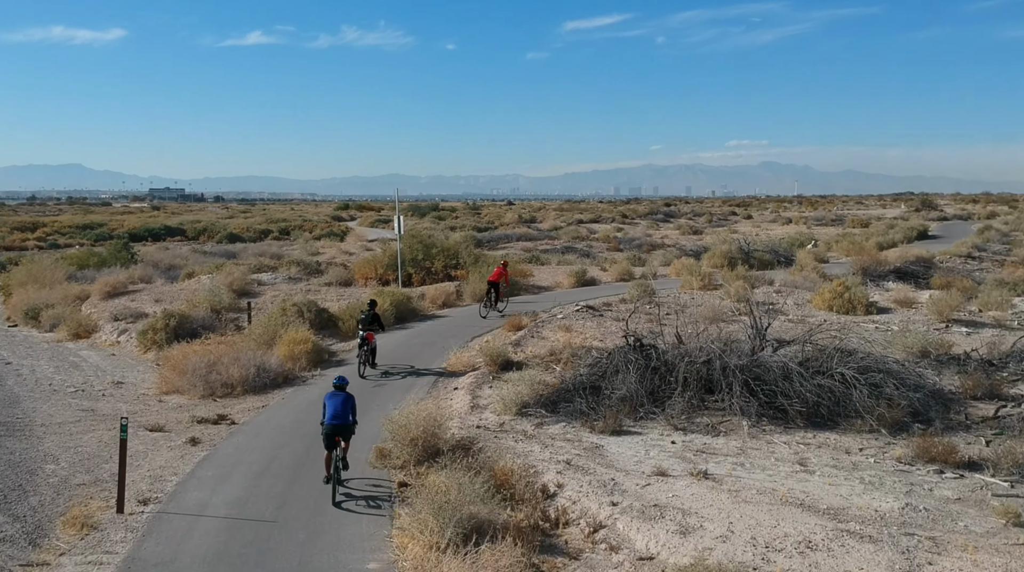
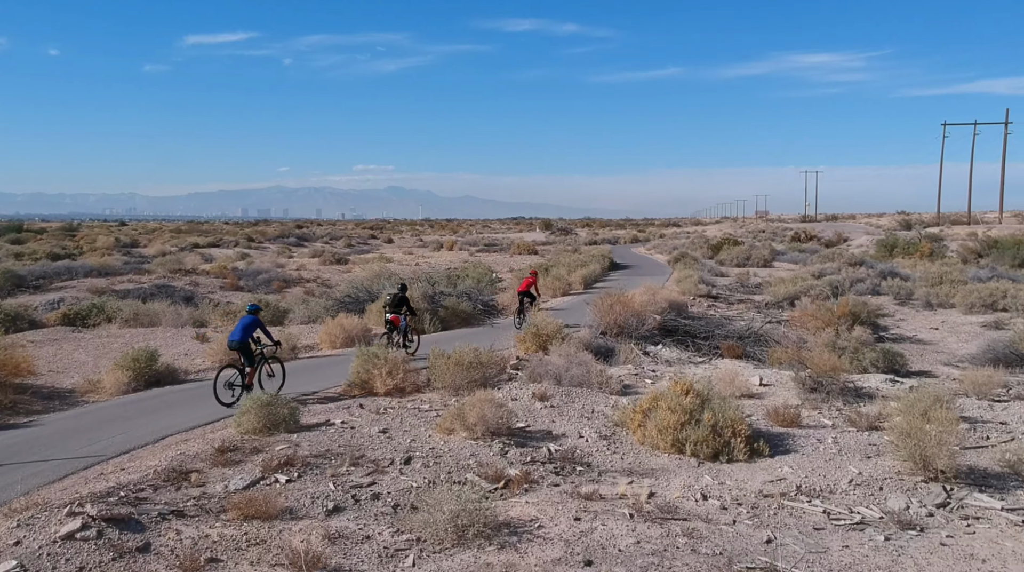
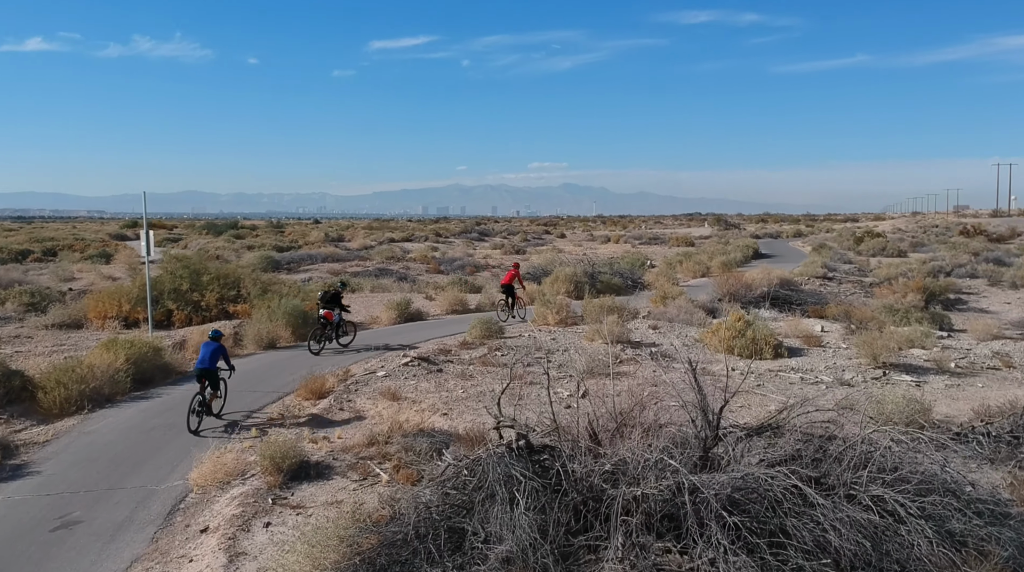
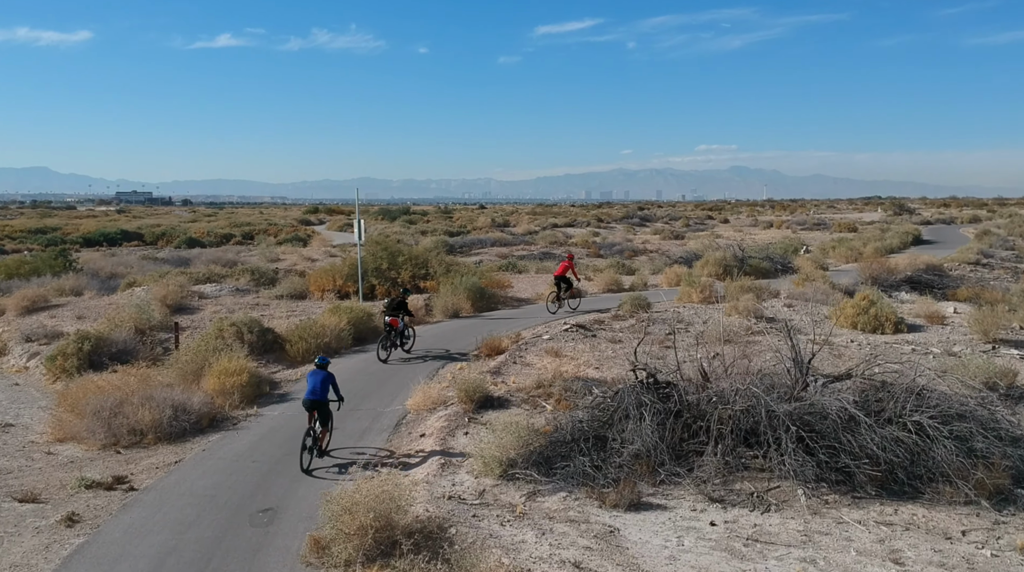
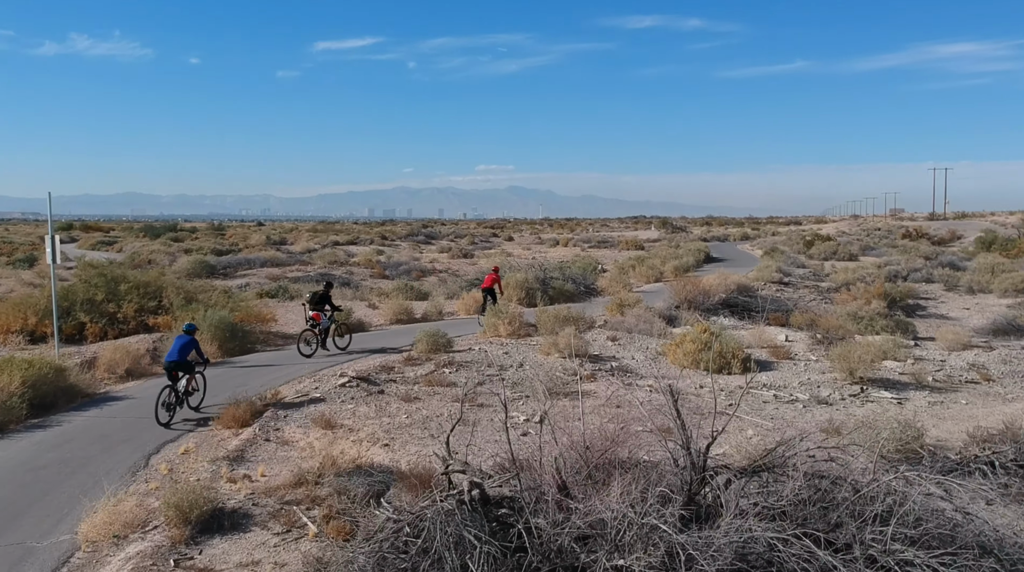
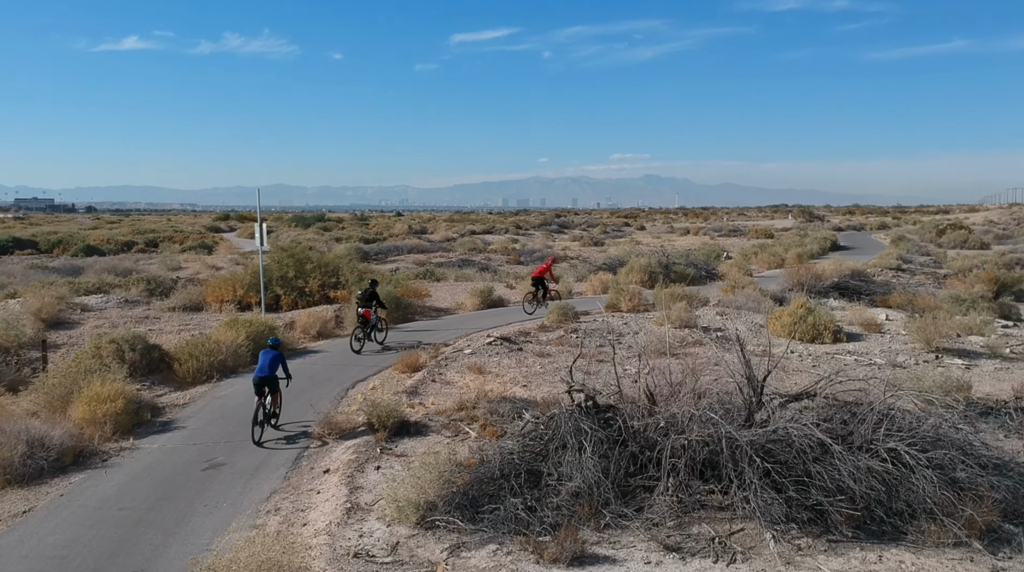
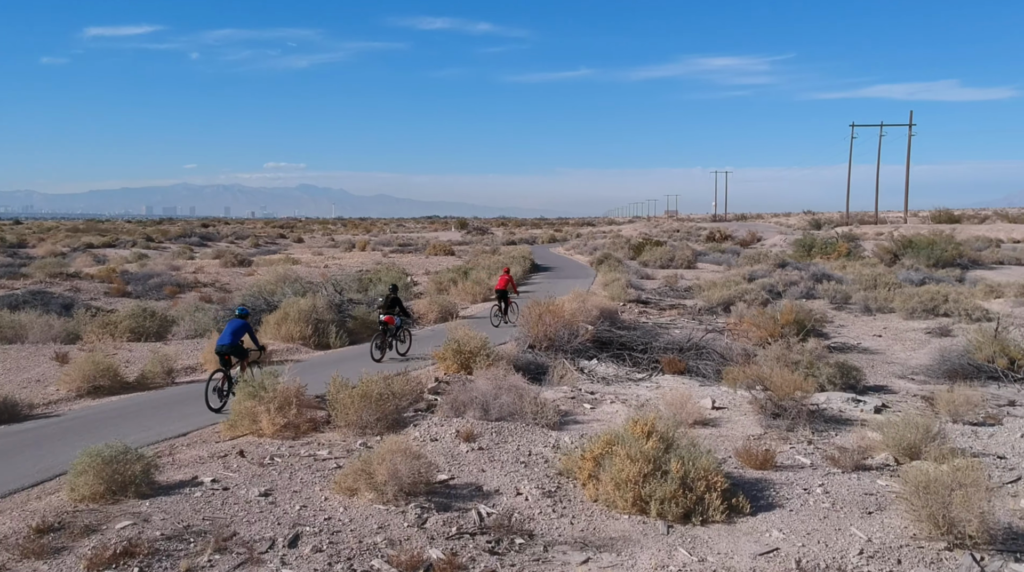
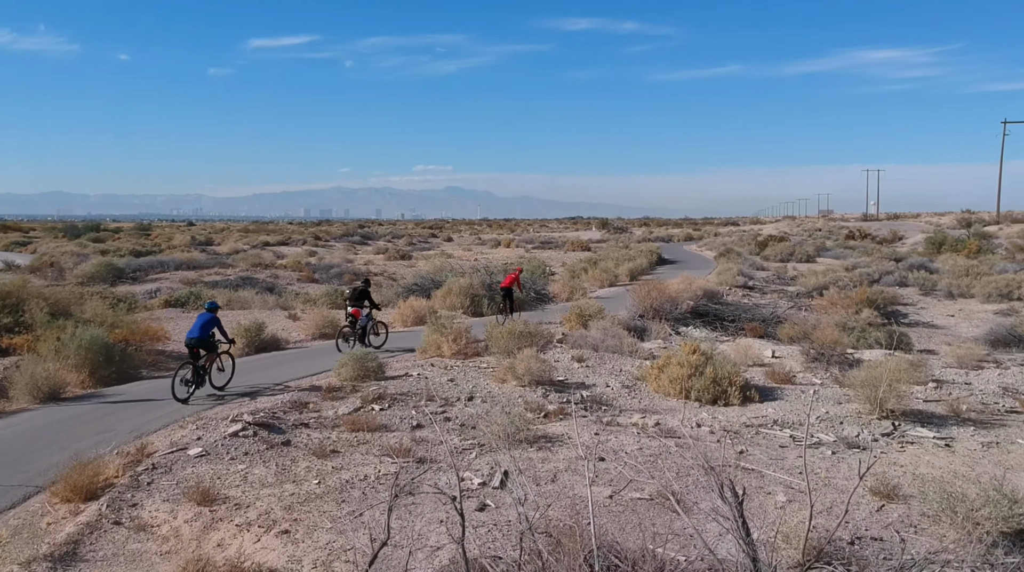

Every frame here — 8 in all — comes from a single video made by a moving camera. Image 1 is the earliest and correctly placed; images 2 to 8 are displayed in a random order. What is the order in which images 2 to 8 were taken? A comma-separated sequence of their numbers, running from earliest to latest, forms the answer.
4, 6, 3, 5, 8, 2, 7
